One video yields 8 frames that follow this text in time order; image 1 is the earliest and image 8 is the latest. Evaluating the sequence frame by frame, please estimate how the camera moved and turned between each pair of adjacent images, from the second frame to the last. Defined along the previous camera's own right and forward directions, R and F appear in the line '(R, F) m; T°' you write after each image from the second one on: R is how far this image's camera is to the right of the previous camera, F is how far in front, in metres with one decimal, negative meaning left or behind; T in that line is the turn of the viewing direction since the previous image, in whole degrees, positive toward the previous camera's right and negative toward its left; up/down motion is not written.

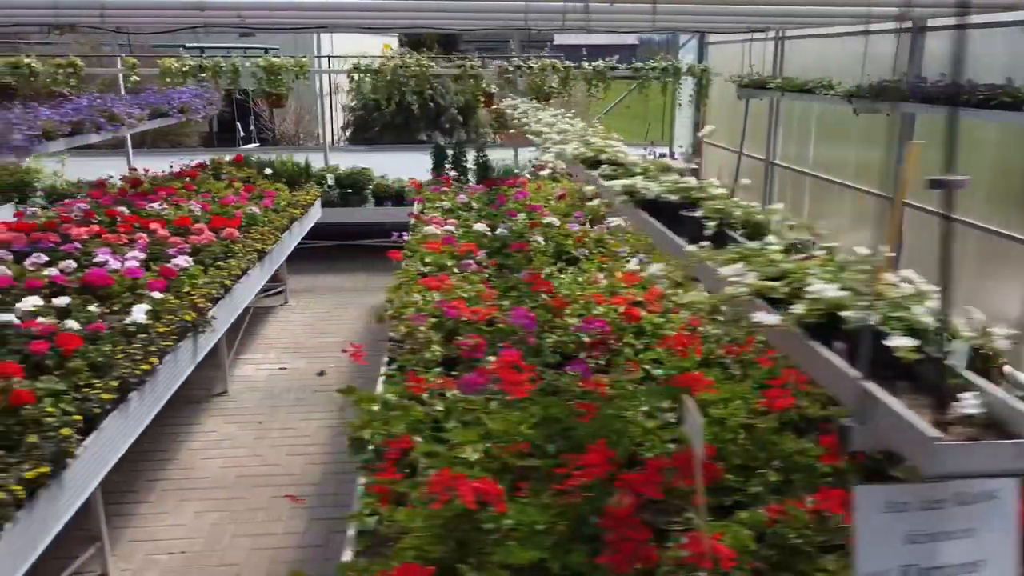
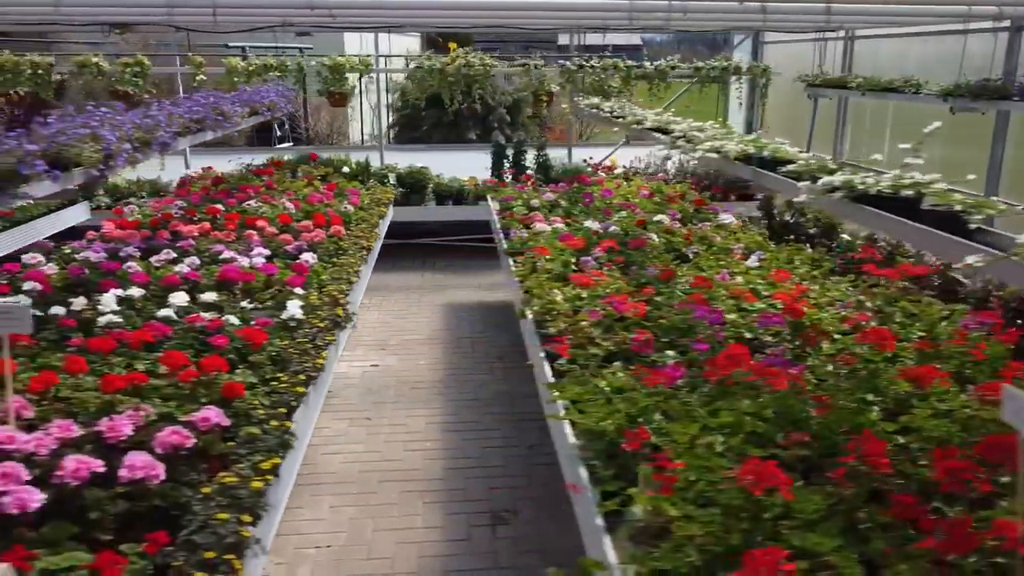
(-0.6, 0.0) m; 0°
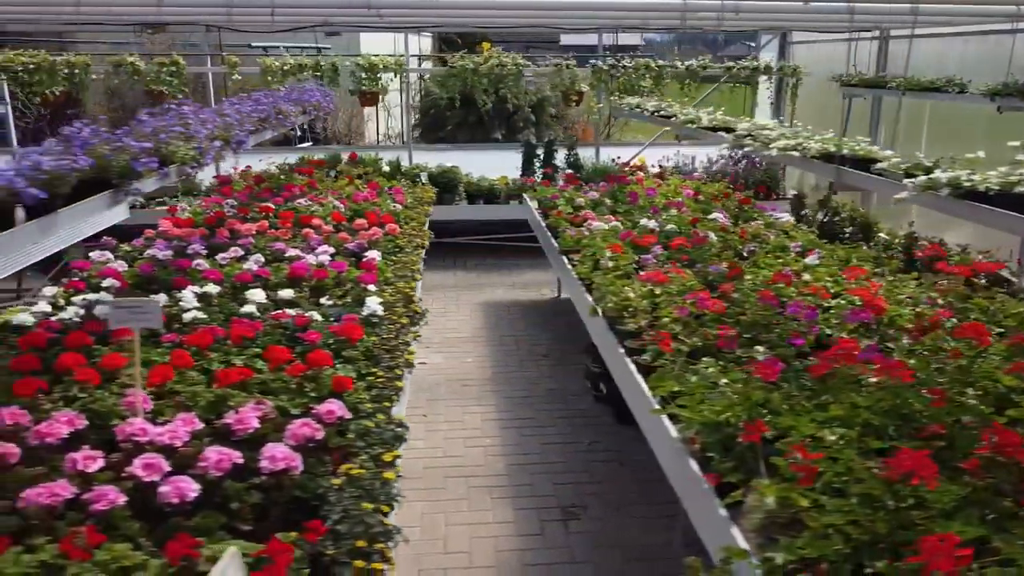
(-0.3, 0.0) m; 0°
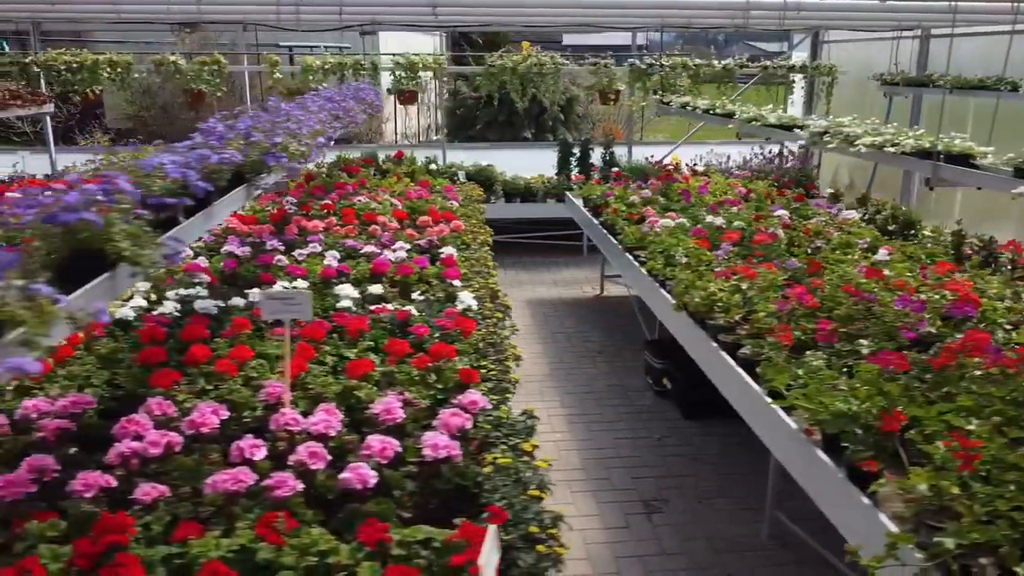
(-0.4, 0.0) m; 0°
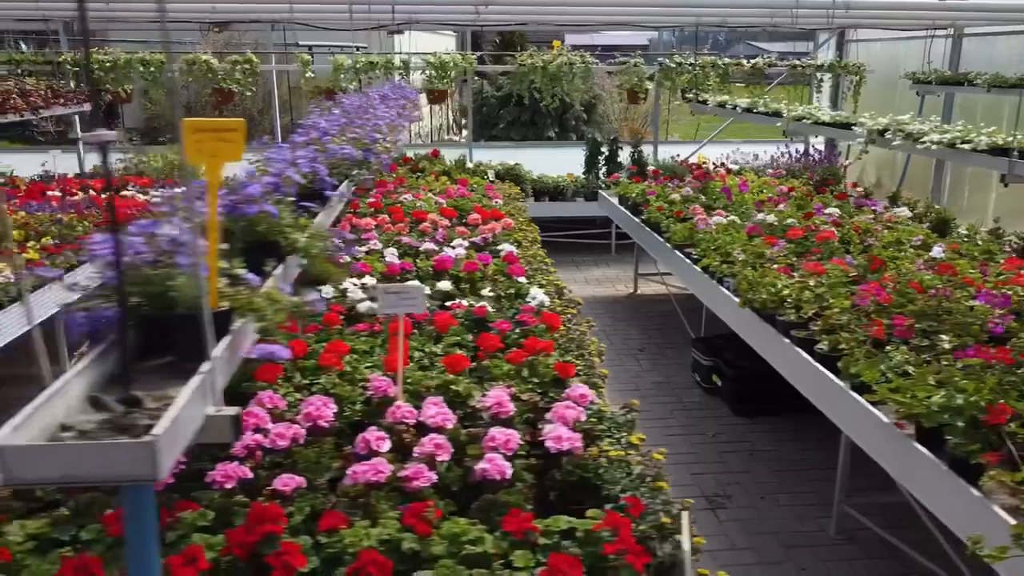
(-0.3, 0.0) m; 0°
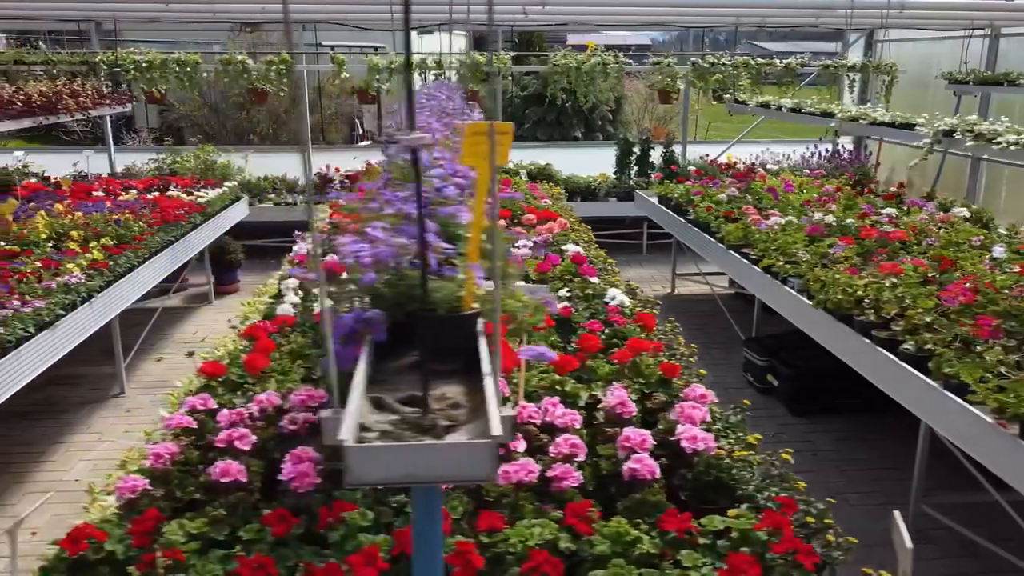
(-0.3, 0.0) m; 0°
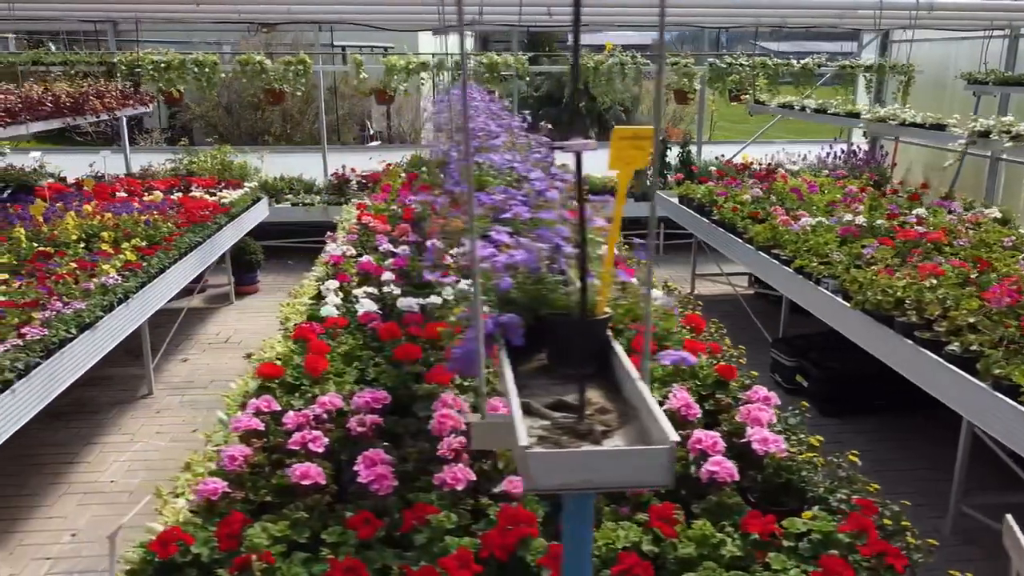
(-0.2, 0.0) m; 0°
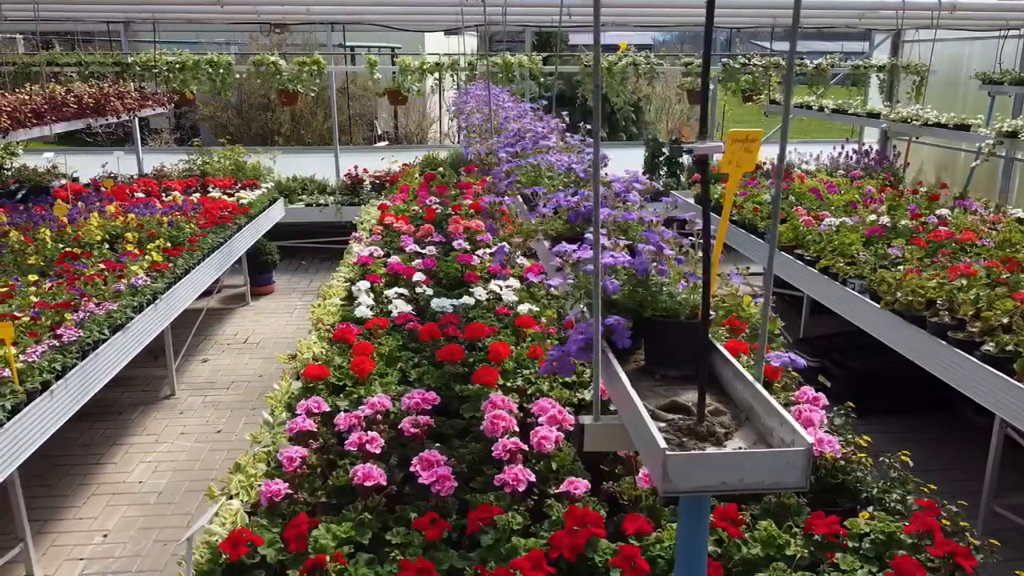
(-0.1, 0.0) m; 0°
